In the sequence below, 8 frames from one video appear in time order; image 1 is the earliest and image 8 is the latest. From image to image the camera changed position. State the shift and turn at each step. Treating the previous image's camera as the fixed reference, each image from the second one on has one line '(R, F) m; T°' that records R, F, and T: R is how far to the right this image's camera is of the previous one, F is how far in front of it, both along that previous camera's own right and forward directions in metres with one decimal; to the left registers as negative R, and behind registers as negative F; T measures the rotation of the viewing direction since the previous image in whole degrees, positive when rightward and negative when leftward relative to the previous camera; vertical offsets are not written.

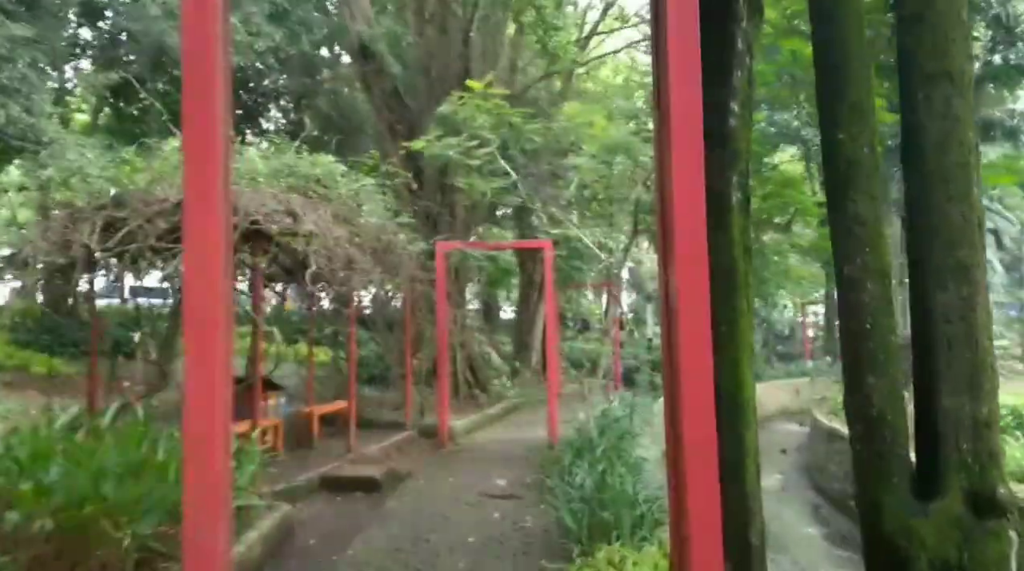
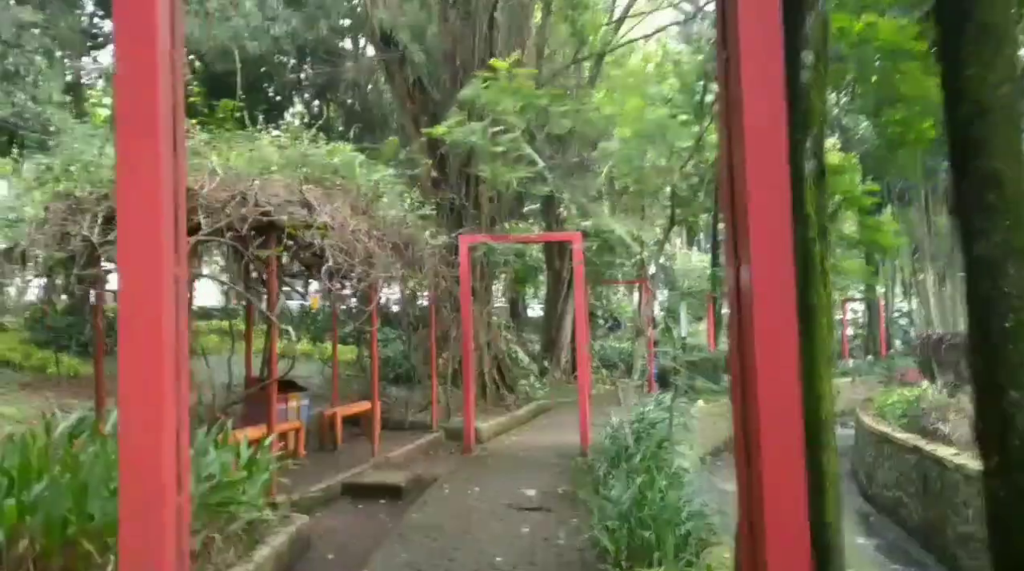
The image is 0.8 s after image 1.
(0.0, +0.5) m; -2°
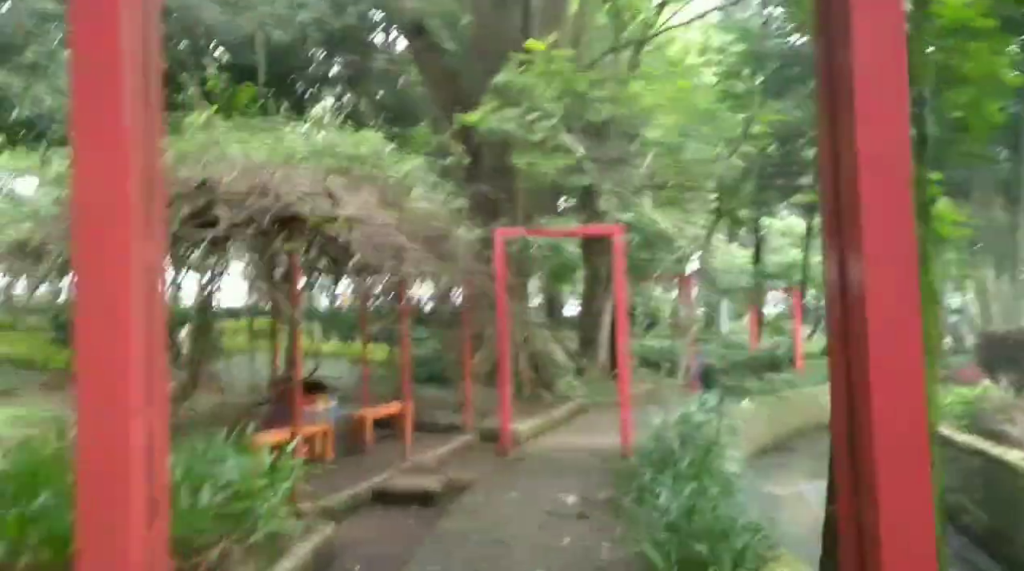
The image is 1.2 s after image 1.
(0.0, +0.4) m; -2°
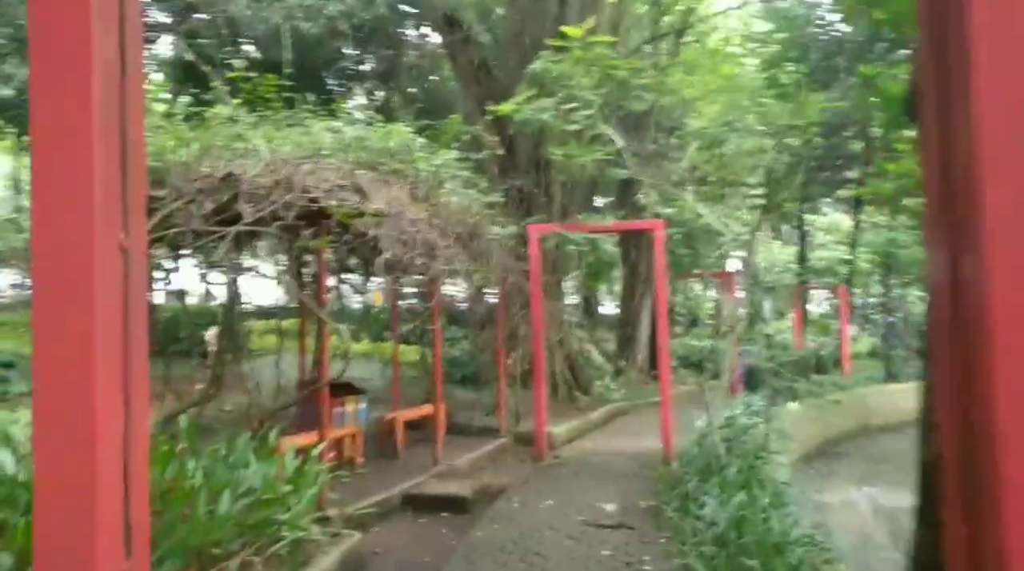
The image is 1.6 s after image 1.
(0.0, +0.3) m; -2°
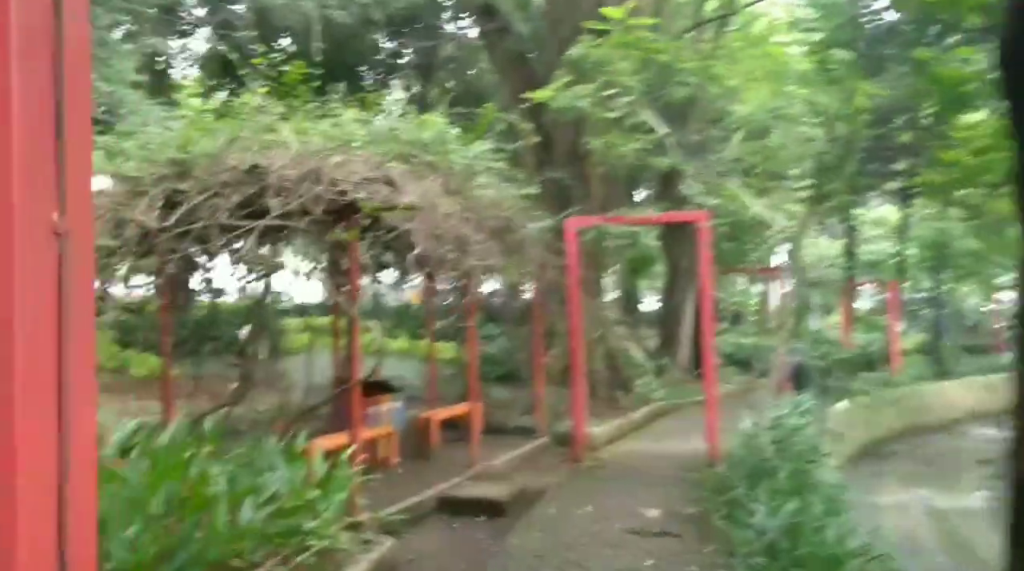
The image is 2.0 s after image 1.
(0.0, +0.3) m; -2°
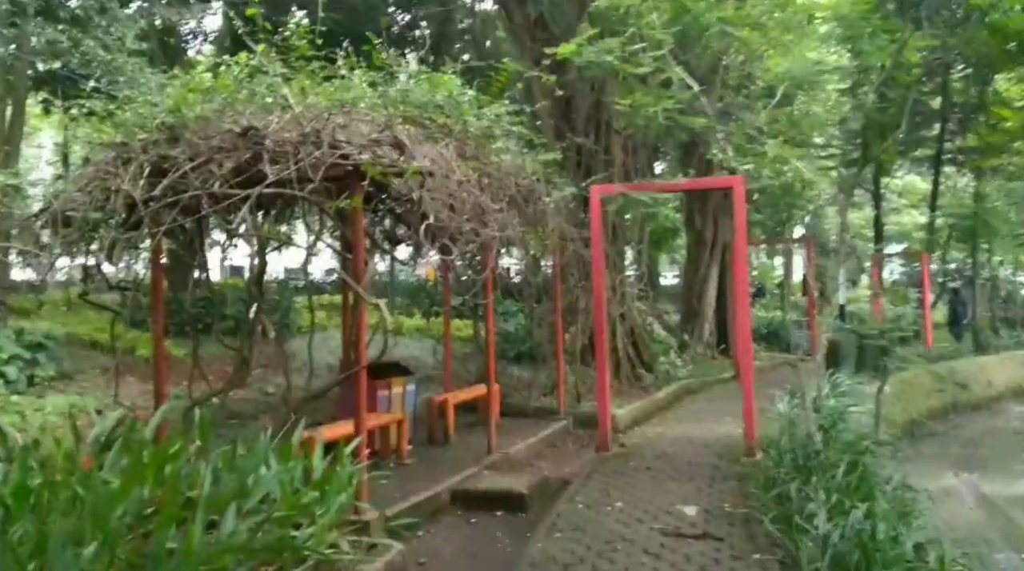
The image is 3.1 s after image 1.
(0.0, +0.6) m; -1°
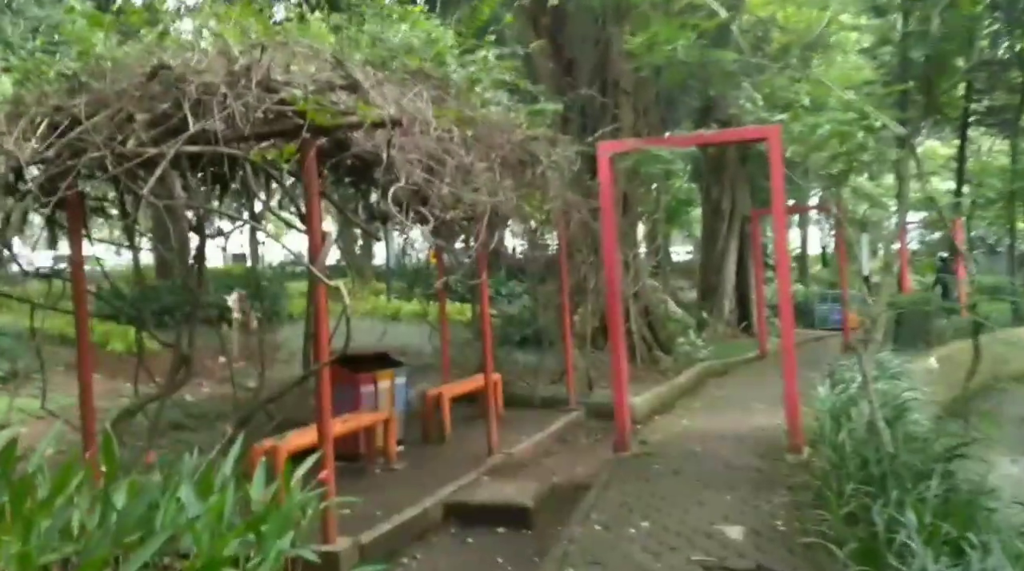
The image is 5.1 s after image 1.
(+0.1, +1.0) m; -1°
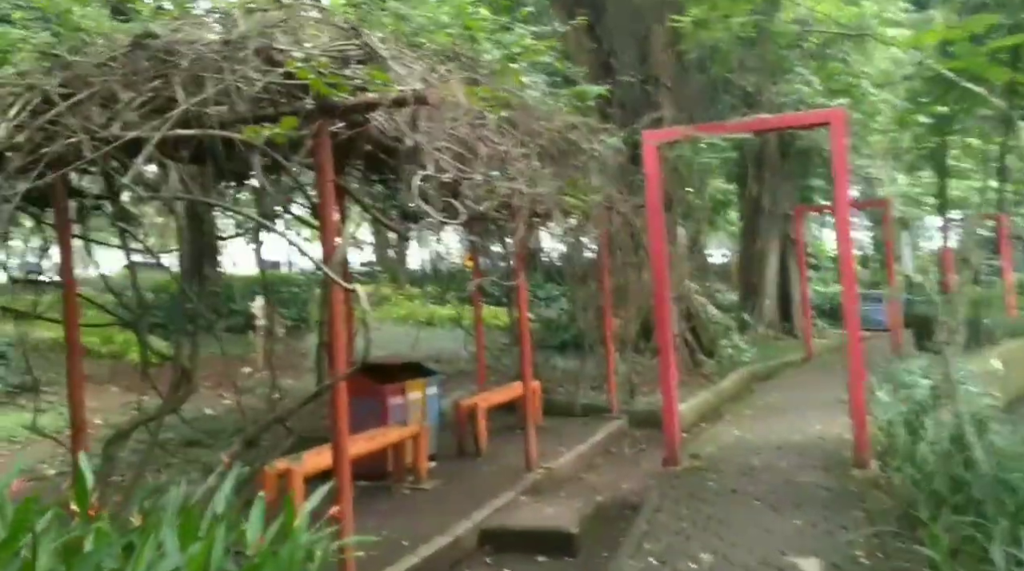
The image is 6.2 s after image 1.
(0.0, +0.5) m; -2°
